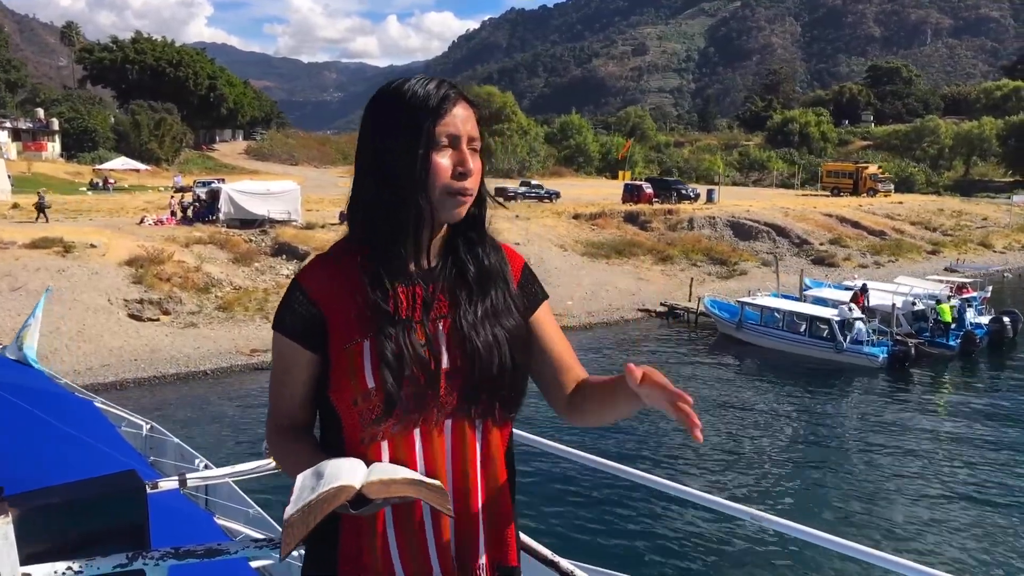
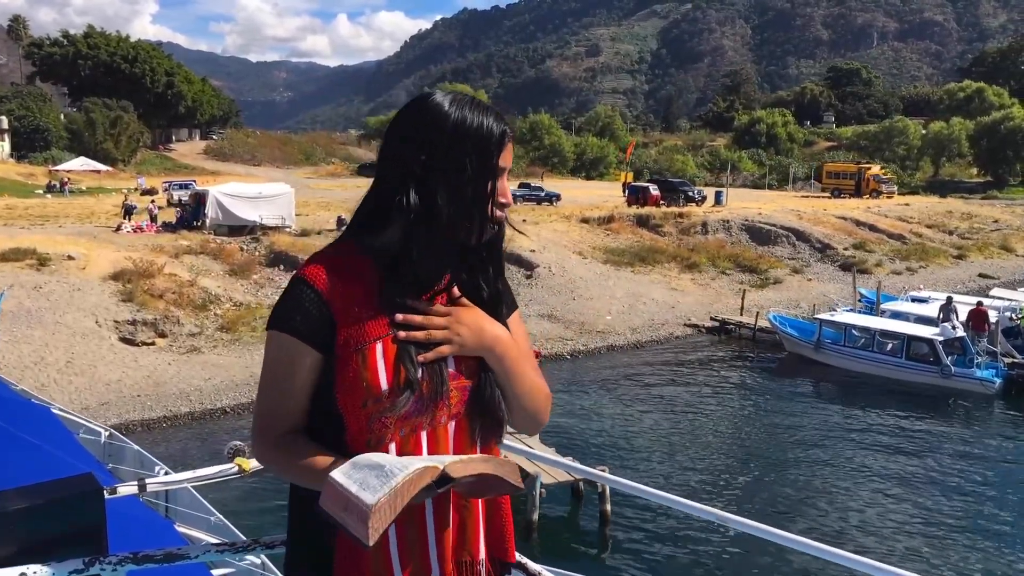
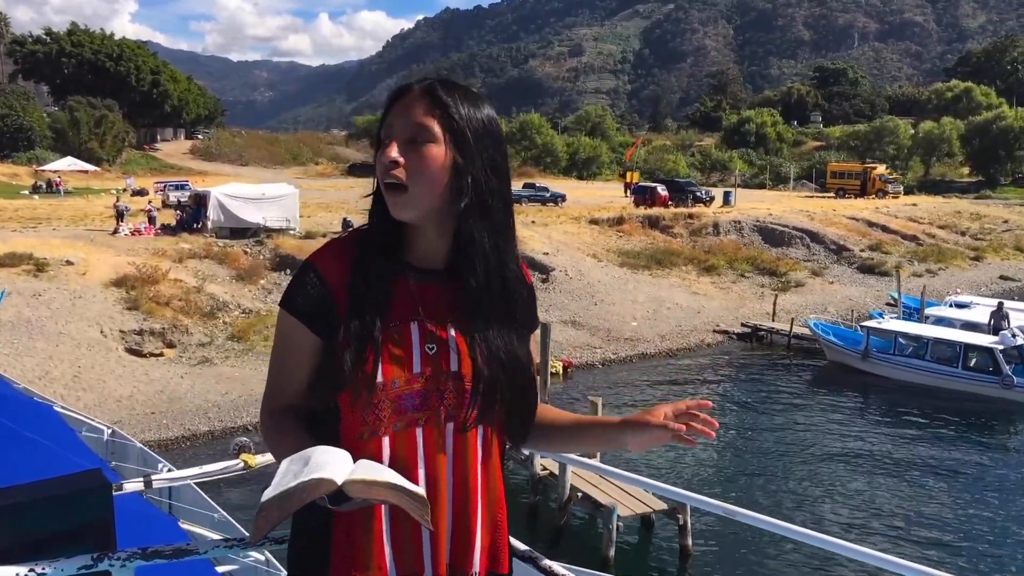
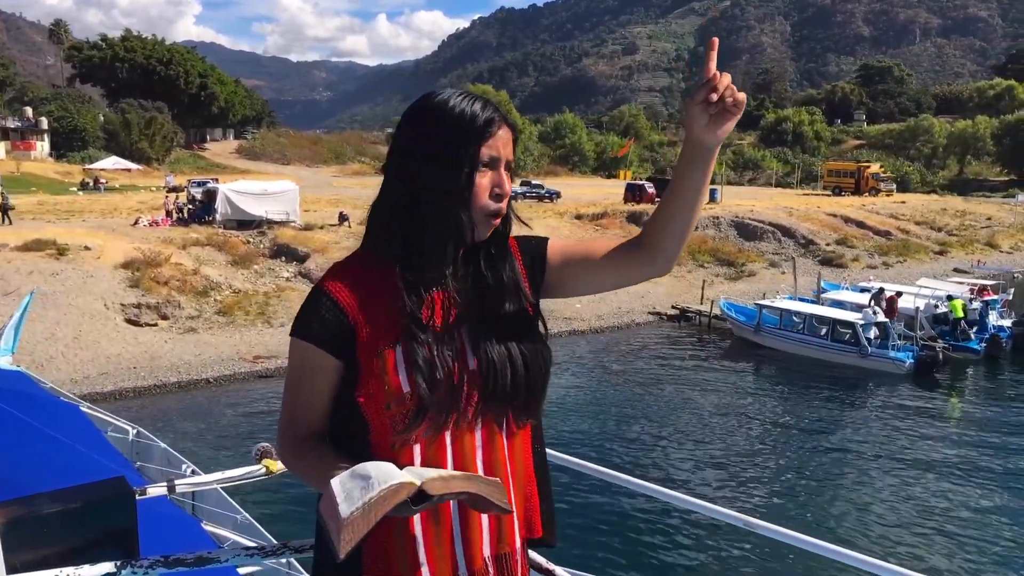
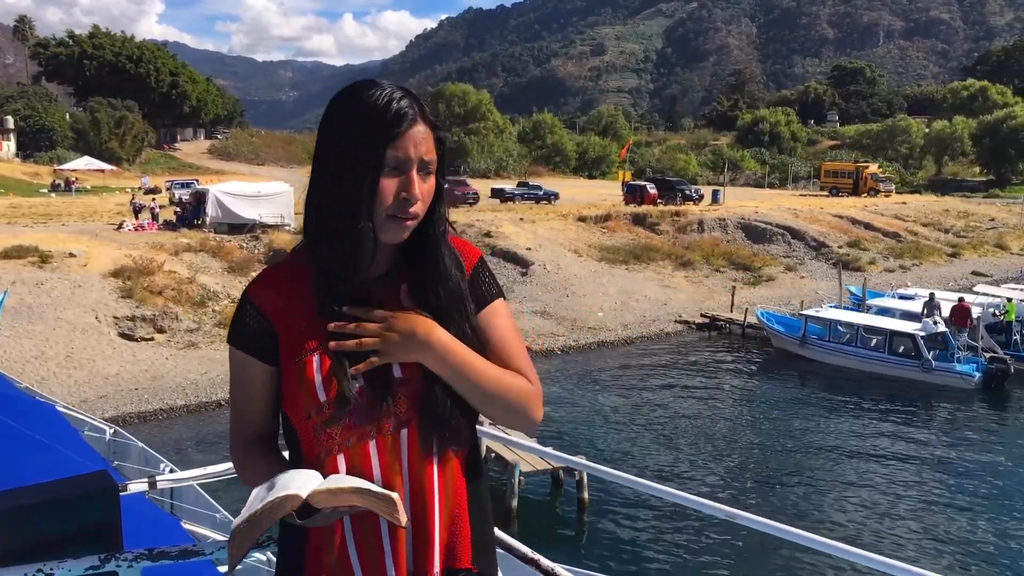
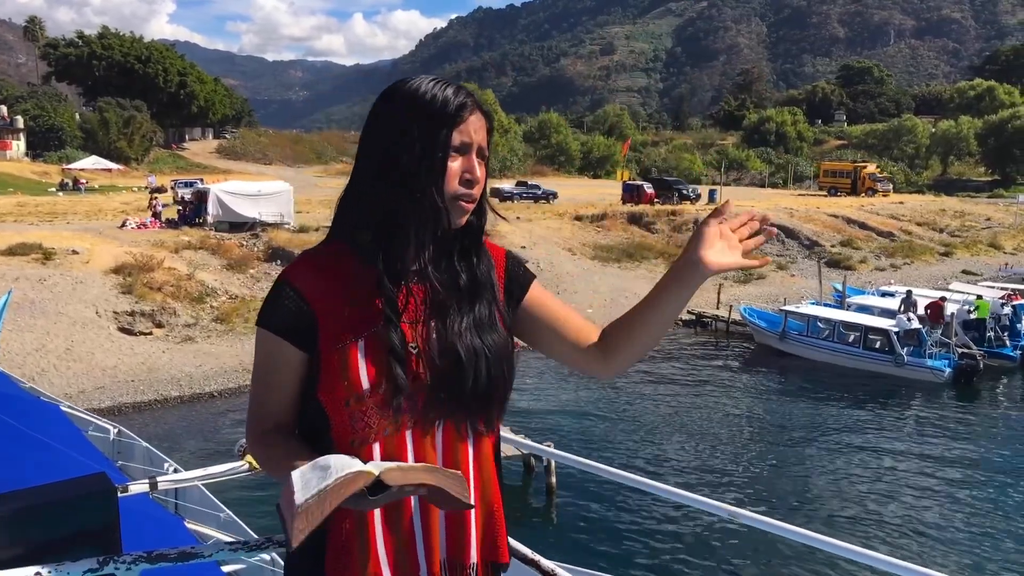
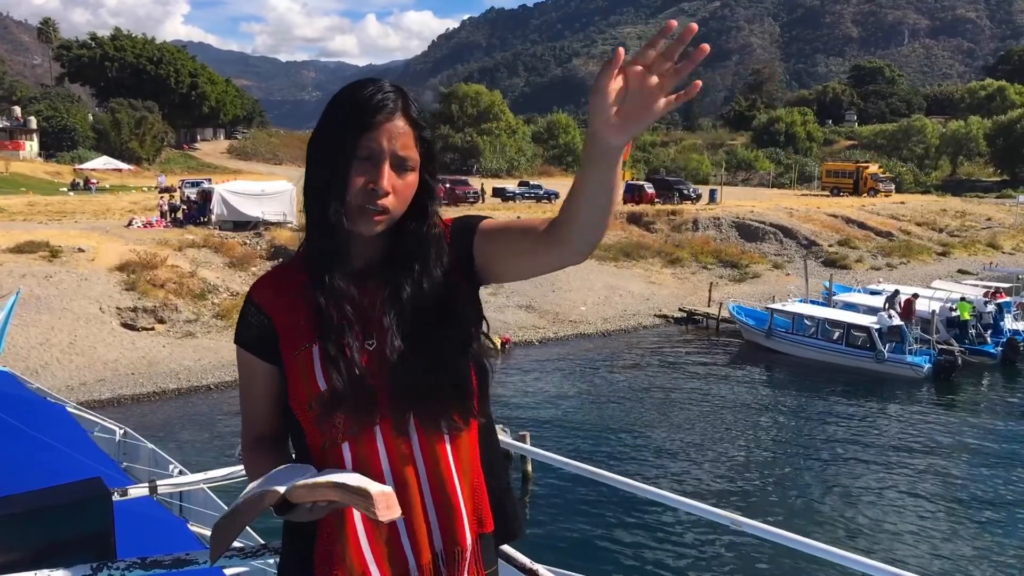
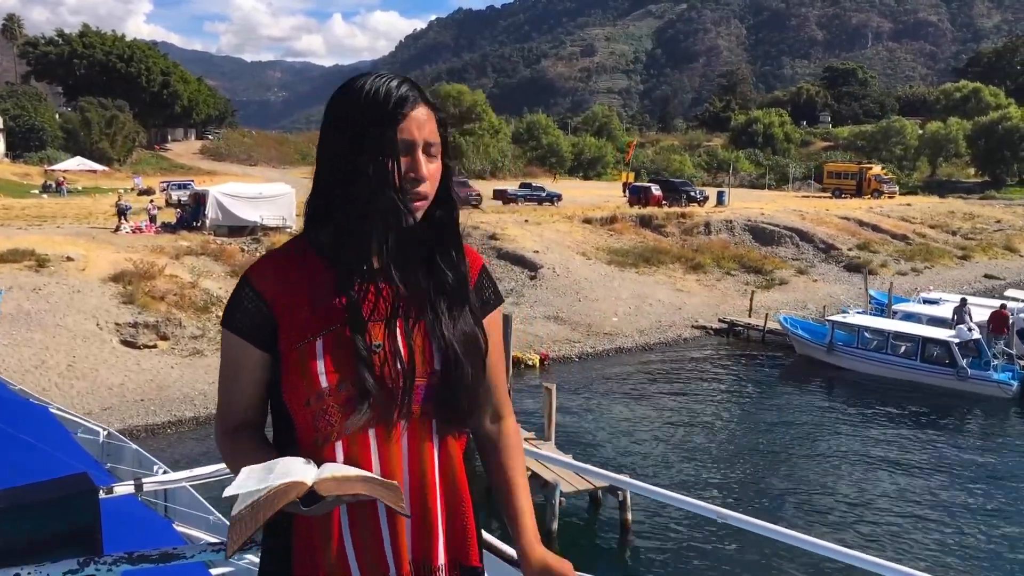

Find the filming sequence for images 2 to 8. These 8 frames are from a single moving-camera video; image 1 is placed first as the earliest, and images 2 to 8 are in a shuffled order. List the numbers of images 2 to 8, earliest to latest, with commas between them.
4, 7, 6, 5, 2, 8, 3
